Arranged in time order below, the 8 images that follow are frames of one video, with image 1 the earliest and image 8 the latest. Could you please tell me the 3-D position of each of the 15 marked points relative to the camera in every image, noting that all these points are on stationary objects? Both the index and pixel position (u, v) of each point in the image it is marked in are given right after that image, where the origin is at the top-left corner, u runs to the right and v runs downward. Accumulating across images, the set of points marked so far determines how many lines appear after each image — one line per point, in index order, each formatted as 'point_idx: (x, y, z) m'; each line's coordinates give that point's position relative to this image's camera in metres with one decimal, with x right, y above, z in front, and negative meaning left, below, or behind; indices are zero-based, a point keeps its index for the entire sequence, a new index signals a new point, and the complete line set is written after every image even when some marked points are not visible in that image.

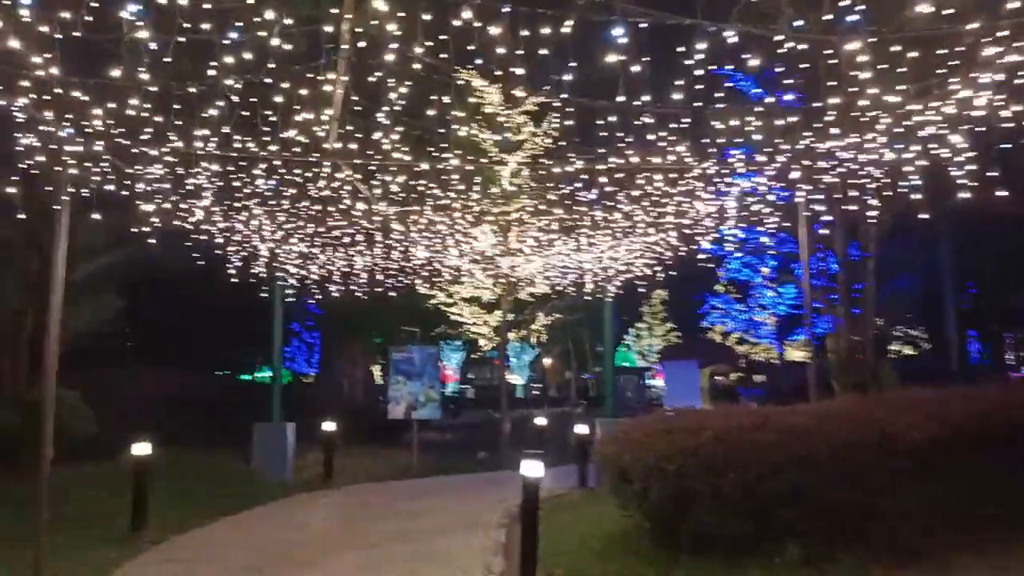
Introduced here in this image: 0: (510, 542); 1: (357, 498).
0: (0.0, -3.5, +11.6) m
1: (-2.9, -3.8, +15.7) m
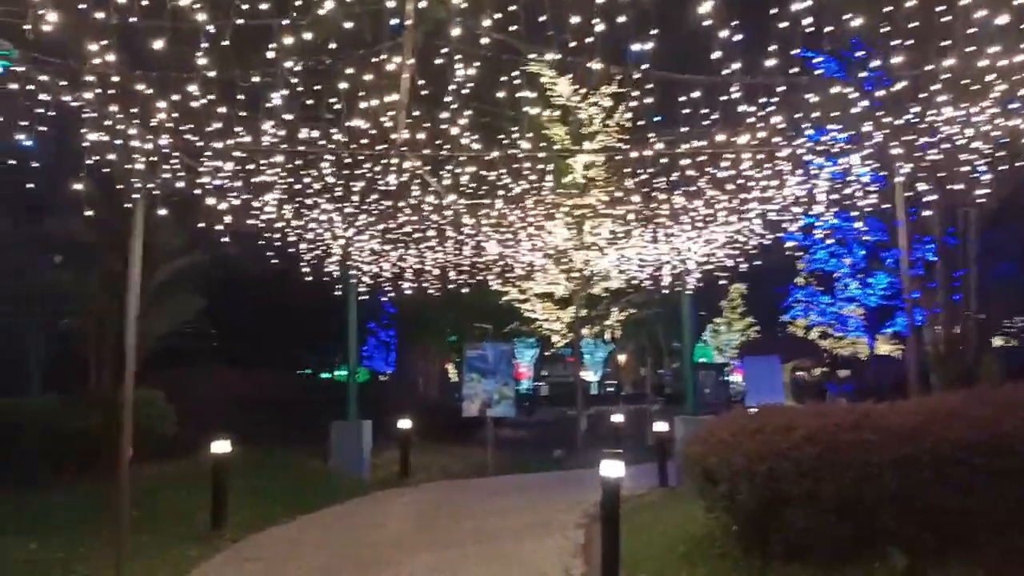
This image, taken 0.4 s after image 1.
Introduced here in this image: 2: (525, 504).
0: (+1.0, -3.4, +11.2) m
1: (-1.5, -3.8, +15.5) m
2: (+0.2, -3.6, +14.3) m
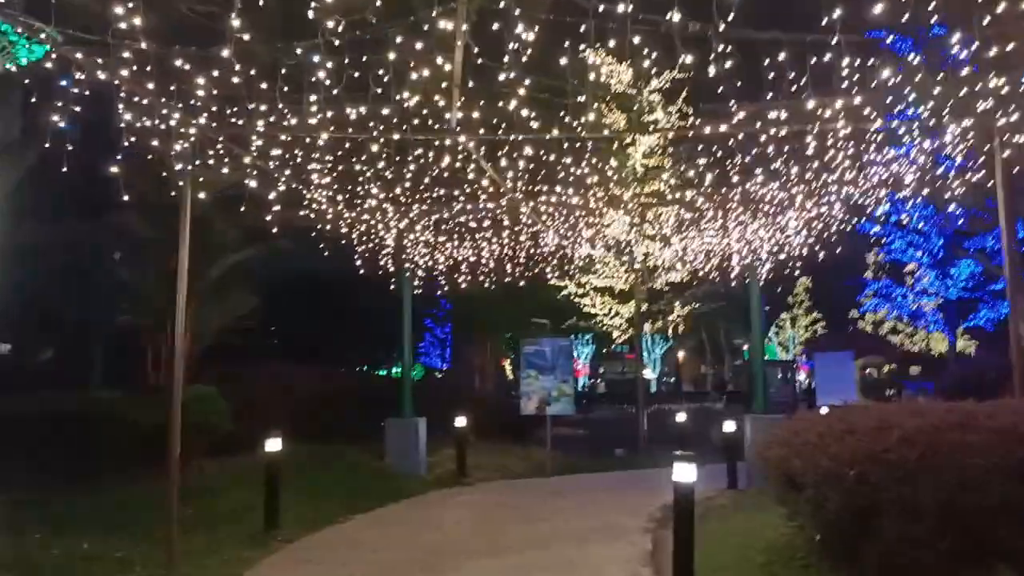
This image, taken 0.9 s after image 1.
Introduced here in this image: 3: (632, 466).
0: (+1.8, -3.3, +10.6) m
1: (-0.4, -3.7, +15.0) m
2: (+1.2, -3.5, +13.7) m
3: (+2.8, -4.1, +19.8) m
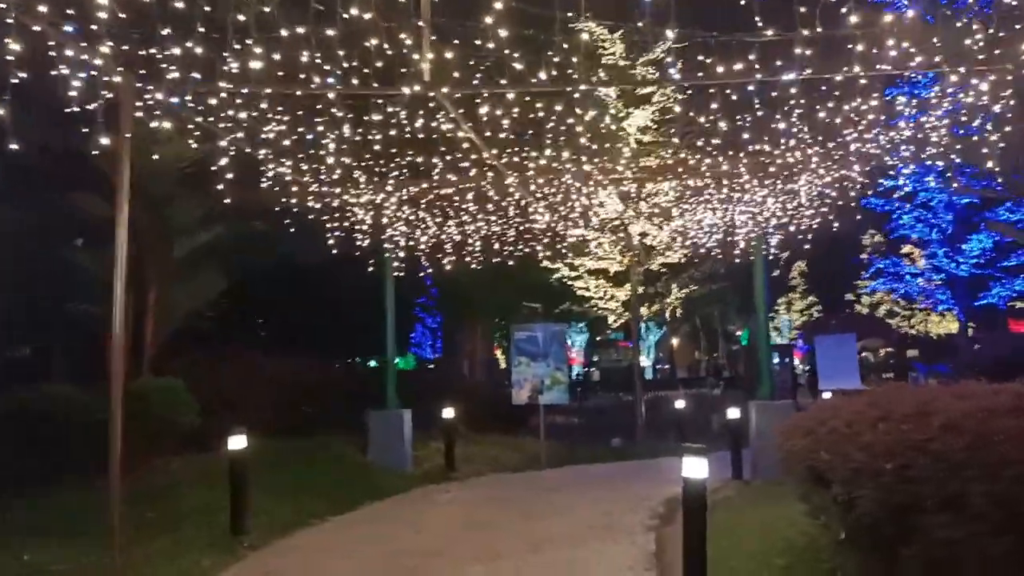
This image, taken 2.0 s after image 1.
0: (+1.7, -3.0, +9.6) m
1: (-0.6, -3.4, +14.0) m
2: (+1.0, -3.2, +12.7) m
3: (+2.6, -3.7, +18.8) m
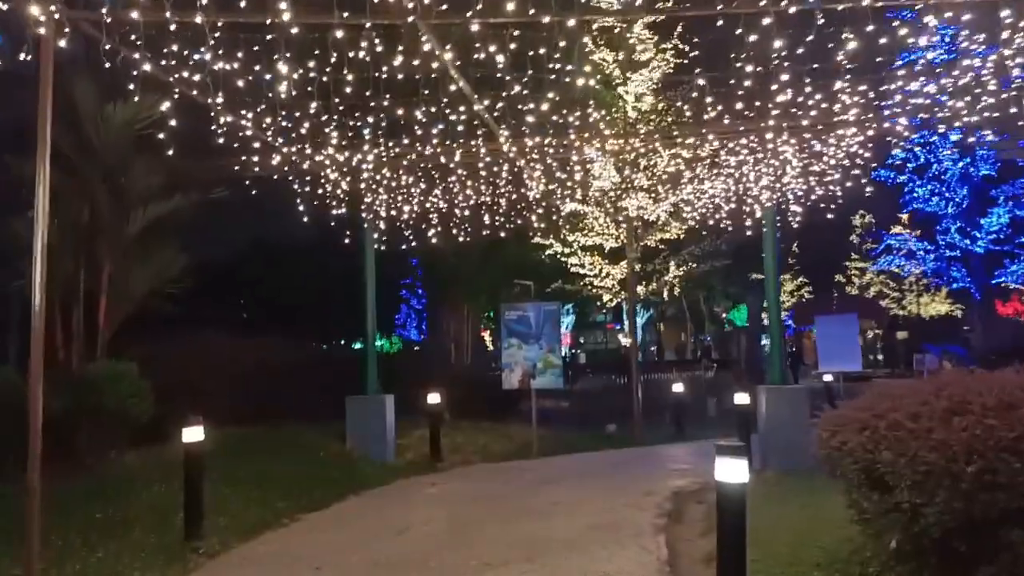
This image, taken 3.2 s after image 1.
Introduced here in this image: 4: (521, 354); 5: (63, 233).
0: (+1.6, -2.7, +8.5) m
1: (-0.7, -3.0, +12.9) m
2: (+0.9, -2.8, +11.6) m
3: (+2.4, -3.3, +17.7) m
4: (+0.2, -1.3, +16.2) m
5: (-6.6, +0.8, +12.5) m
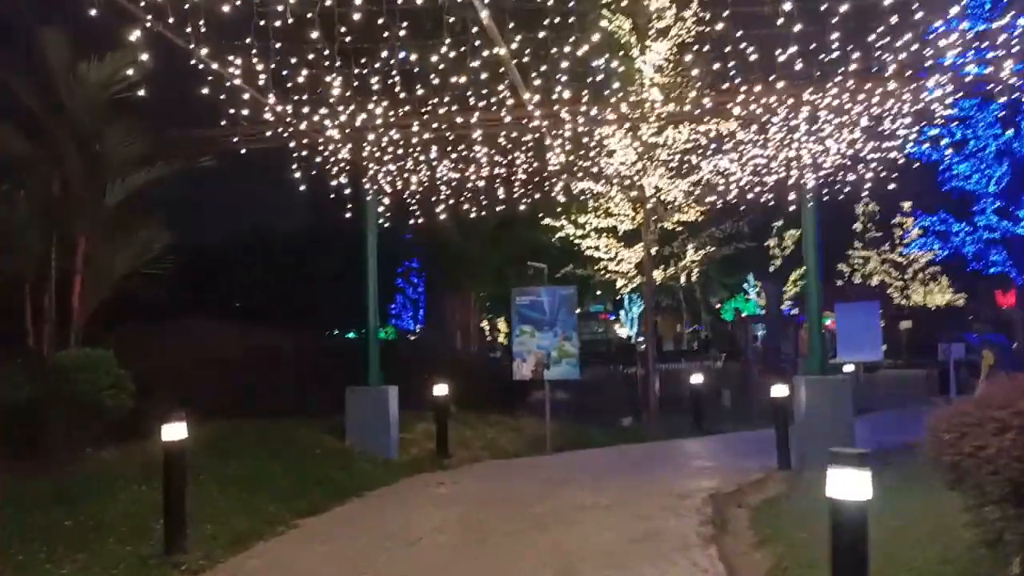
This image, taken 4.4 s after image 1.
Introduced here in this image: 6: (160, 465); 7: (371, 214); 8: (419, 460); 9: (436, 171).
0: (+1.9, -2.5, +7.4) m
1: (-0.5, -2.7, +11.7) m
2: (+1.2, -2.6, +10.5) m
3: (+2.6, -2.9, +16.6) m
4: (+0.4, -1.0, +15.0) m
5: (-6.4, +1.1, +11.3) m
6: (-4.4, -2.2, +10.8) m
7: (-1.9, +1.0, +11.6) m
8: (-1.5, -2.7, +13.5) m
9: (-1.1, +1.7, +12.2) m
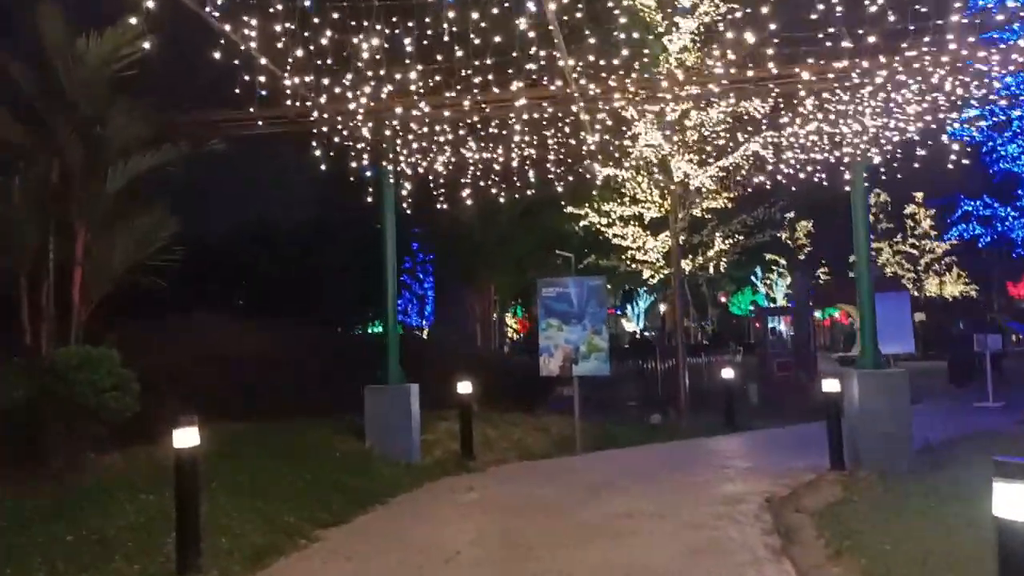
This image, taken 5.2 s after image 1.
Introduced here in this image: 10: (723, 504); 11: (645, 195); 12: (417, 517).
0: (+2.3, -2.3, +6.6) m
1: (0.0, -2.6, +10.9) m
2: (+1.6, -2.4, +9.7) m
3: (+3.0, -2.8, +15.8) m
4: (+0.8, -0.8, +14.2) m
5: (-6.0, +1.1, +10.5) m
6: (-4.0, -2.2, +10.0) m
7: (-1.5, +1.1, +10.8) m
8: (-1.0, -2.6, +12.7) m
9: (-0.7, +1.8, +11.4) m
10: (+2.4, -2.4, +9.5) m
11: (+2.6, +1.8, +16.7) m
12: (-1.1, -2.5, +9.4) m
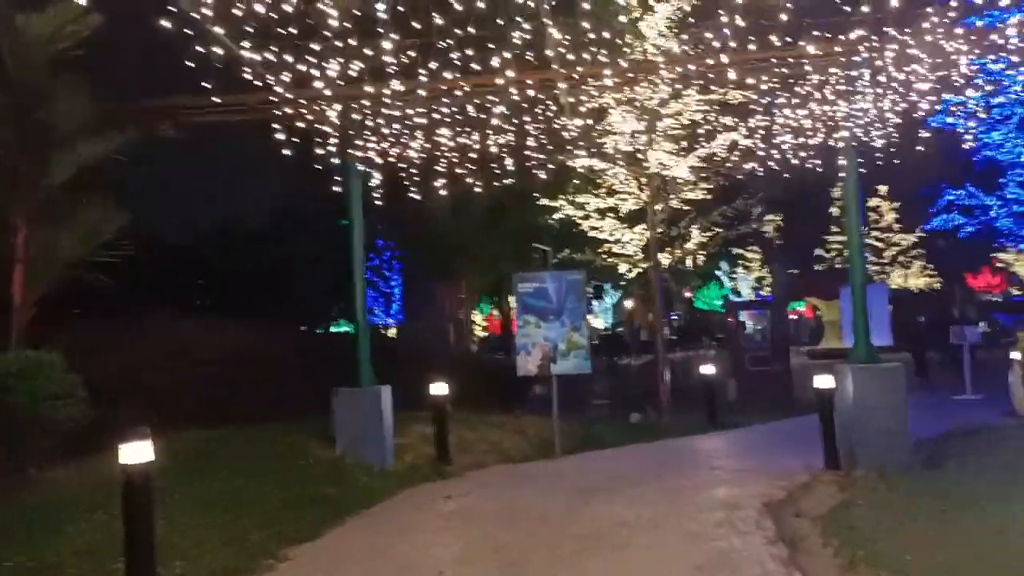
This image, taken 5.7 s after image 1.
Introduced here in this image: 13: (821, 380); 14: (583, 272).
0: (+2.3, -2.3, +6.0) m
1: (-0.3, -2.5, +10.3) m
2: (+1.4, -2.4, +9.1) m
3: (+2.6, -2.7, +15.2) m
4: (+0.4, -0.7, +13.5) m
5: (-6.2, +1.1, +9.6) m
6: (-4.2, -2.1, +9.1) m
7: (-1.8, +1.2, +10.0) m
8: (-1.3, -2.5, +12.0) m
9: (-1.0, +1.9, +10.7) m
10: (+2.2, -2.3, +8.9) m
11: (+2.1, +1.9, +16.1) m
12: (-1.2, -2.5, +8.7) m
13: (+4.0, -1.2, +10.9) m
14: (+1.1, +0.3, +13.7) m
